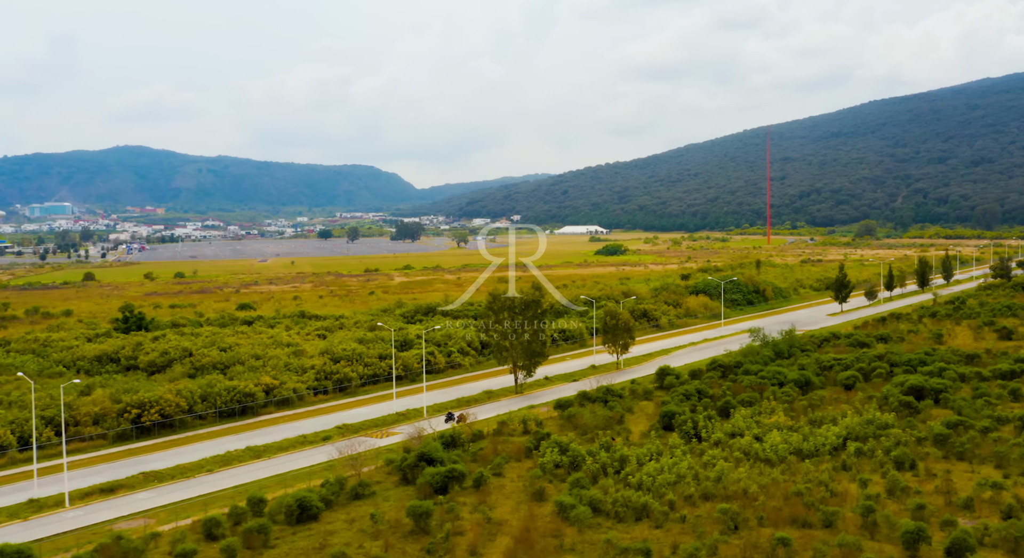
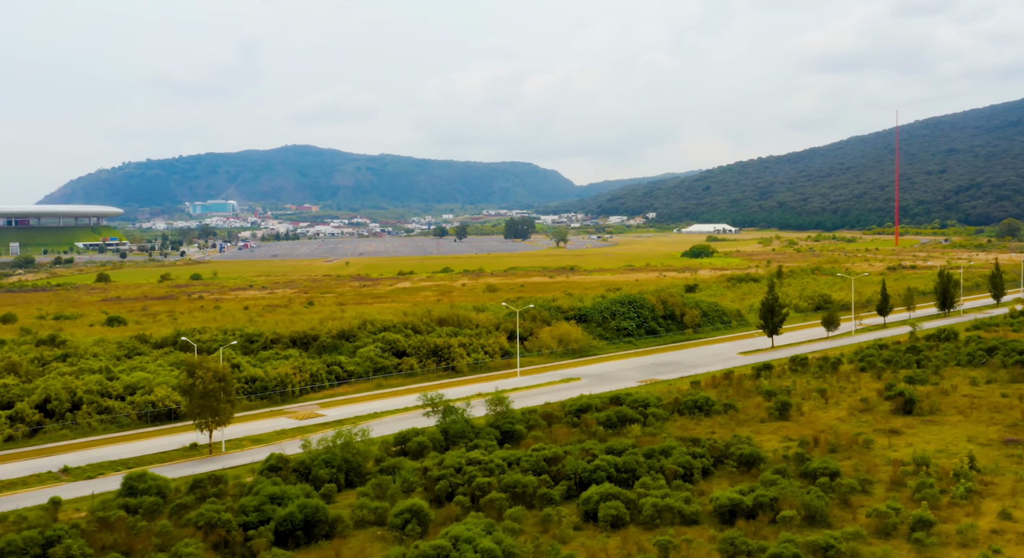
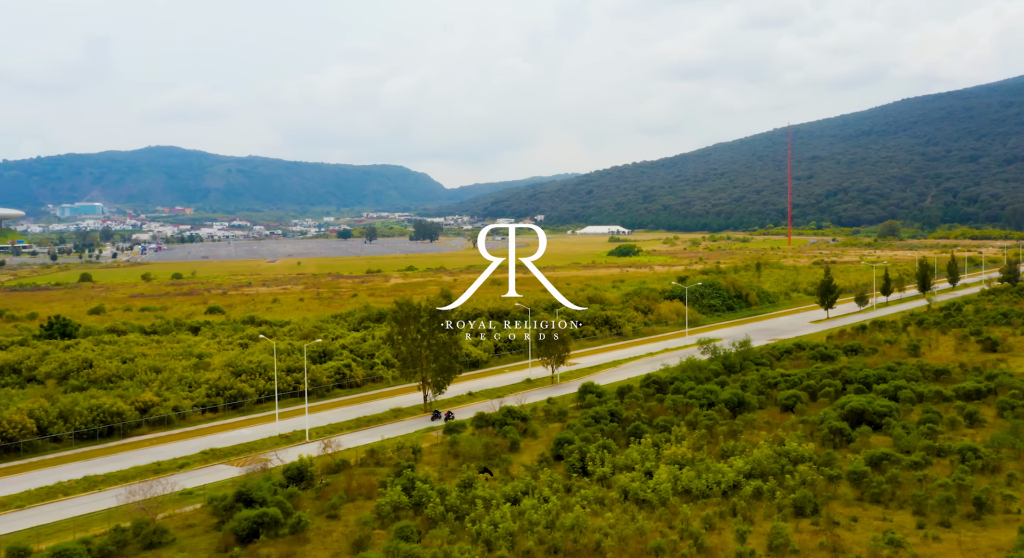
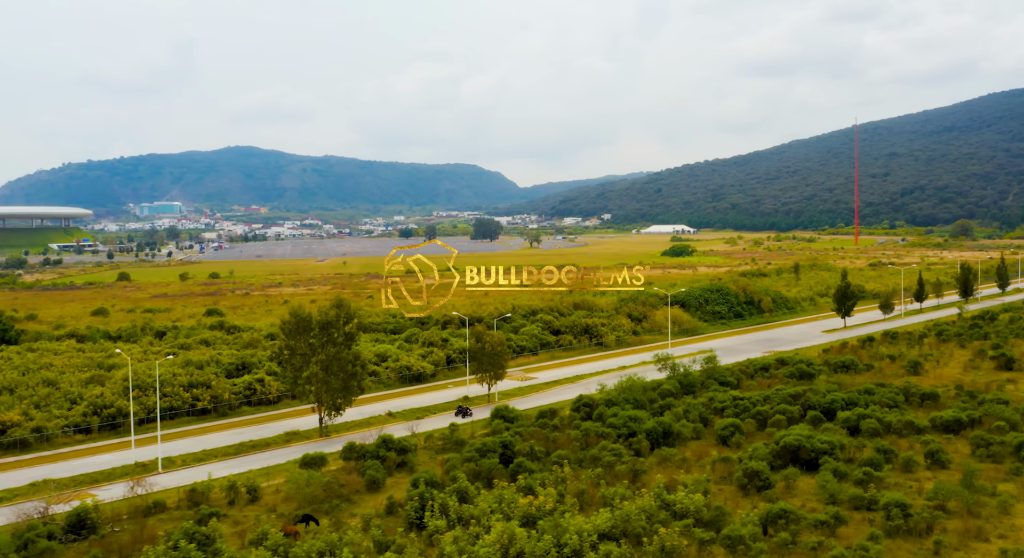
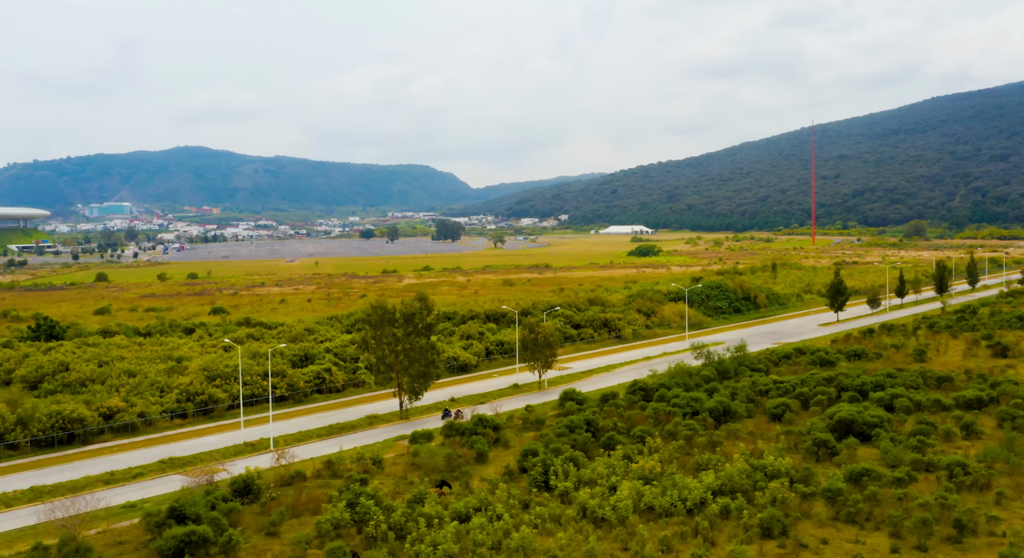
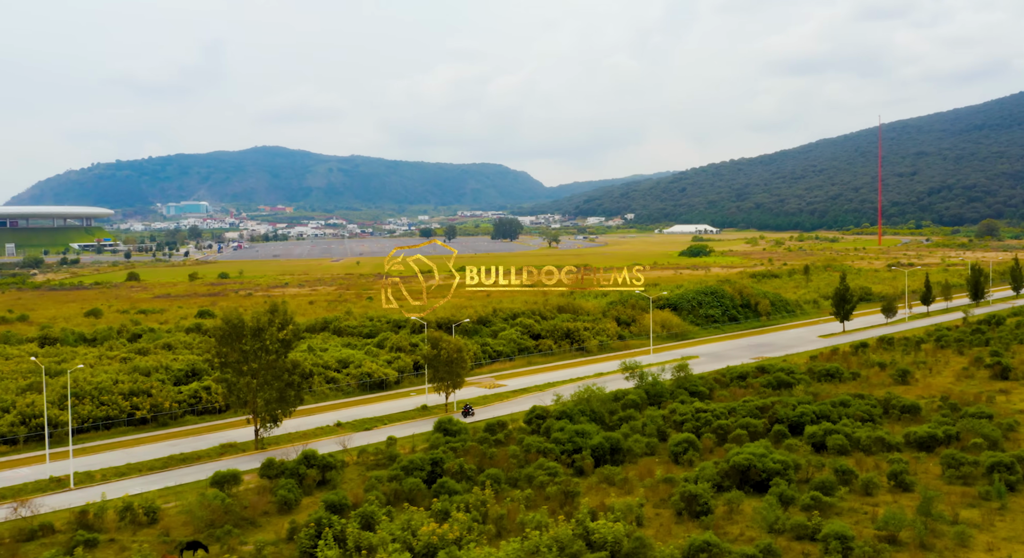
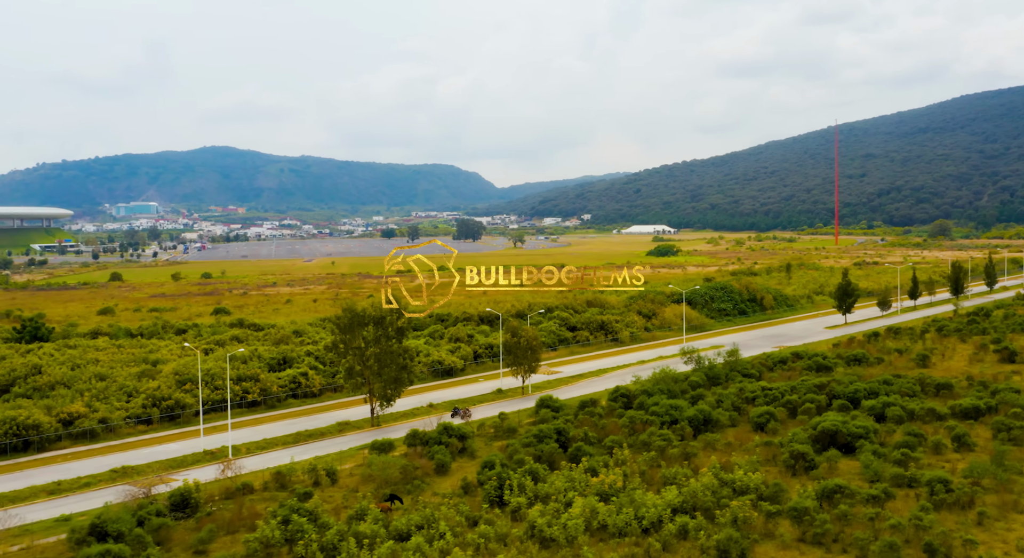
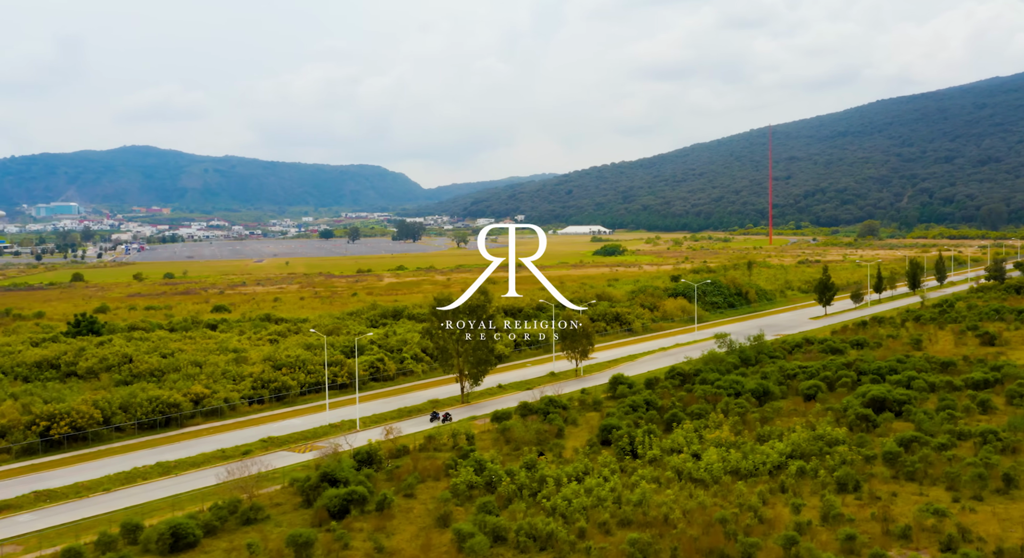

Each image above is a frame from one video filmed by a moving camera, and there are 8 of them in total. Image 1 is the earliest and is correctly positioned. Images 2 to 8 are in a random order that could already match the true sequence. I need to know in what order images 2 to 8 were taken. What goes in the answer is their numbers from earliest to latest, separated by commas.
8, 3, 5, 7, 4, 6, 2
